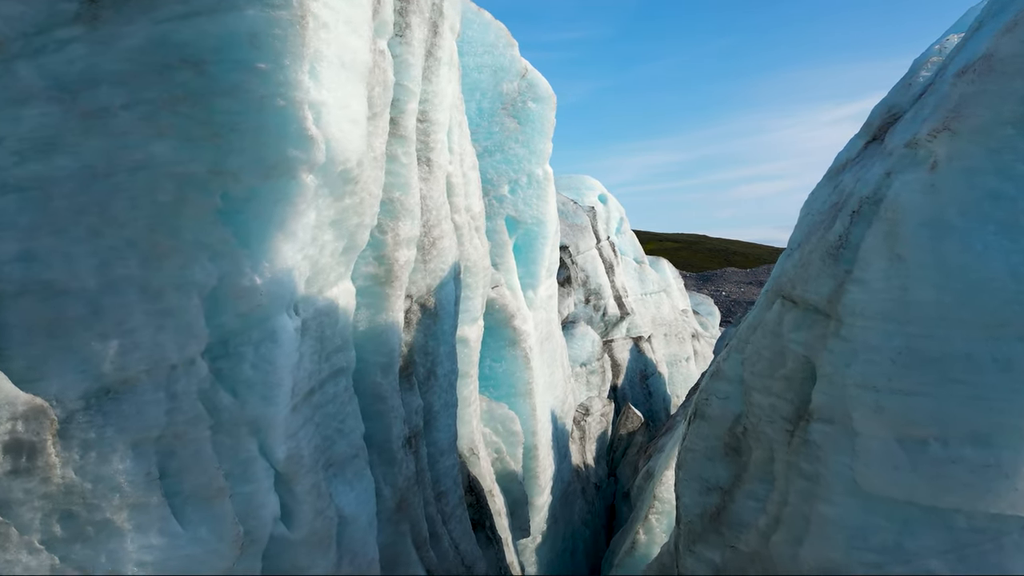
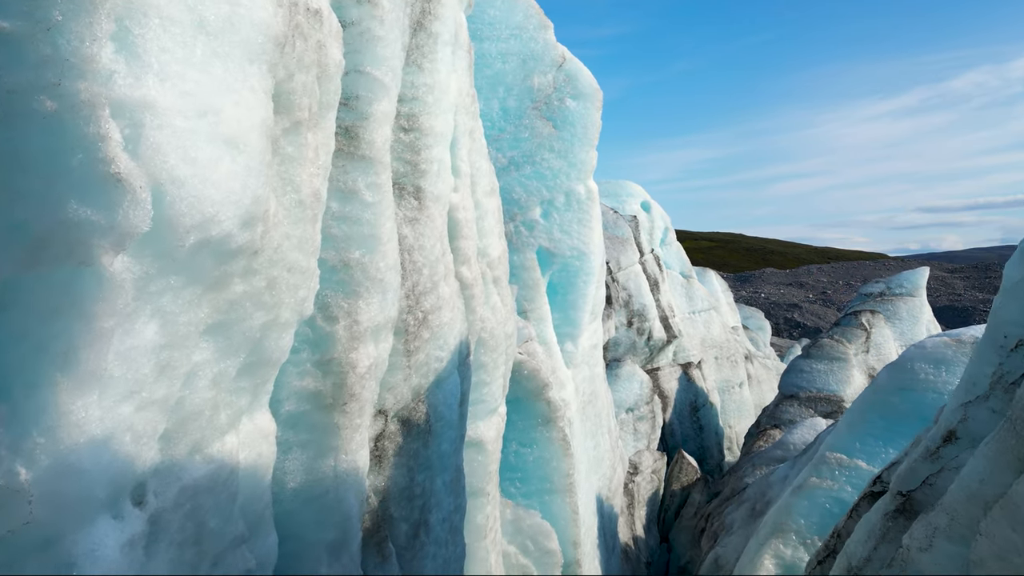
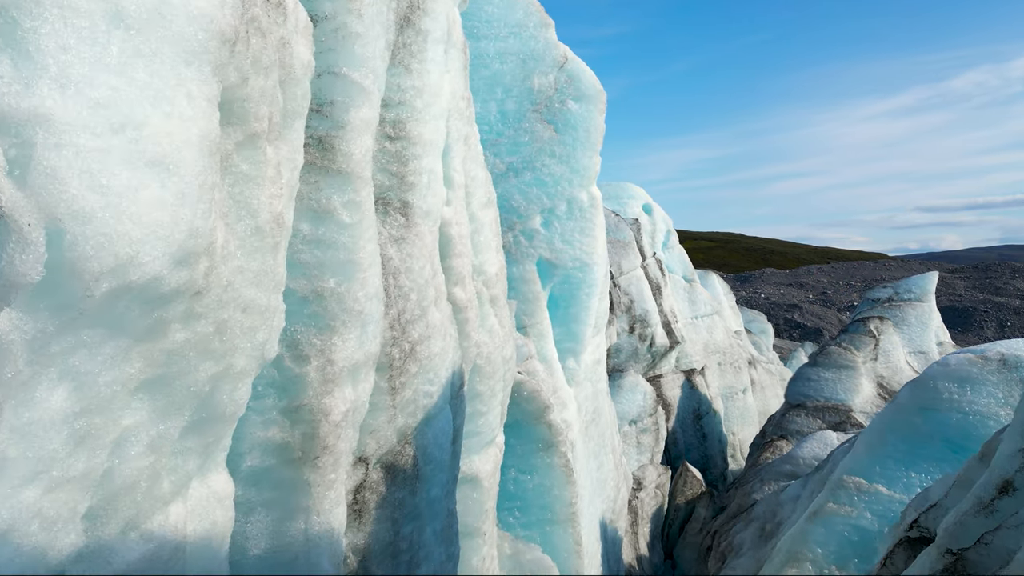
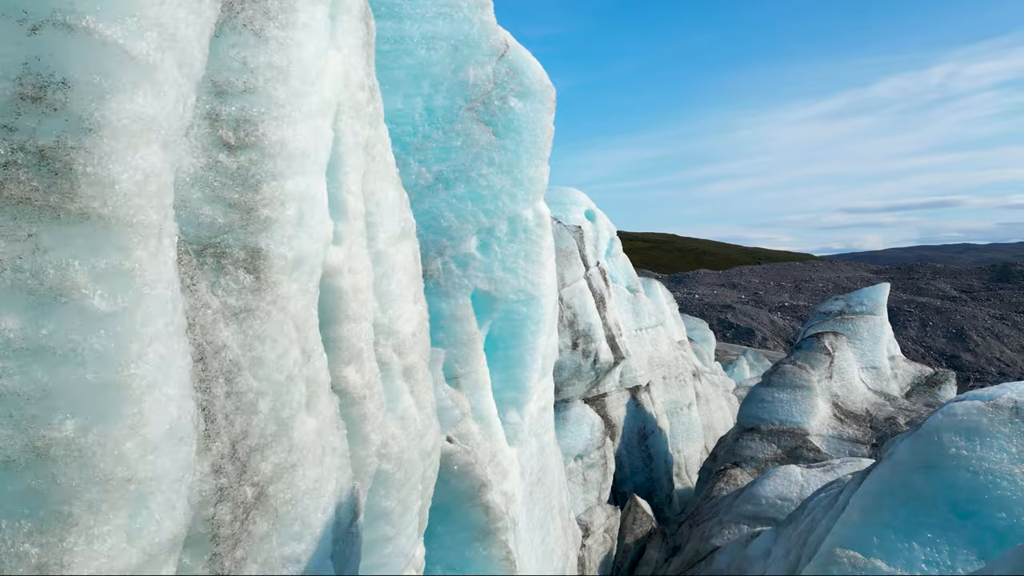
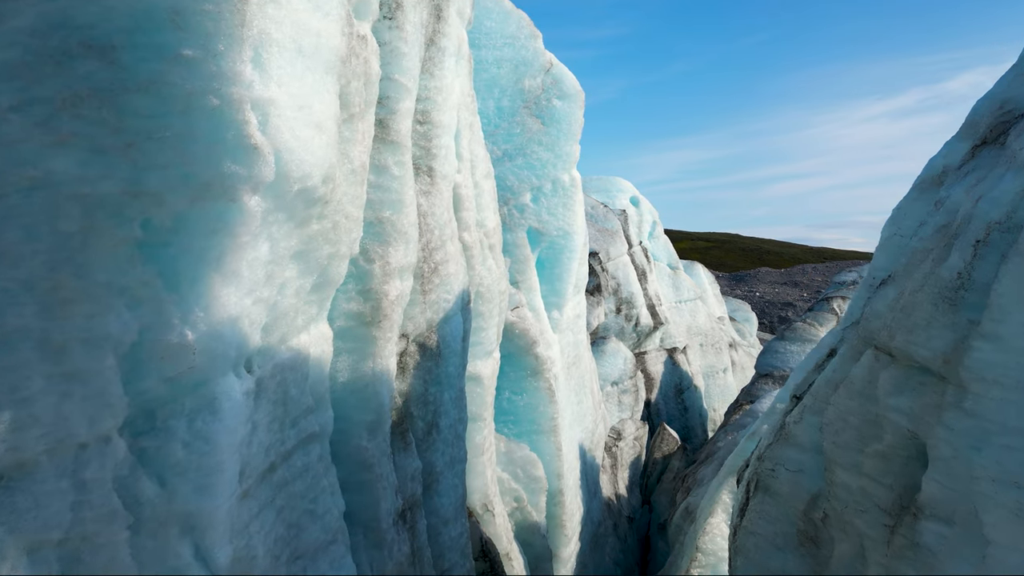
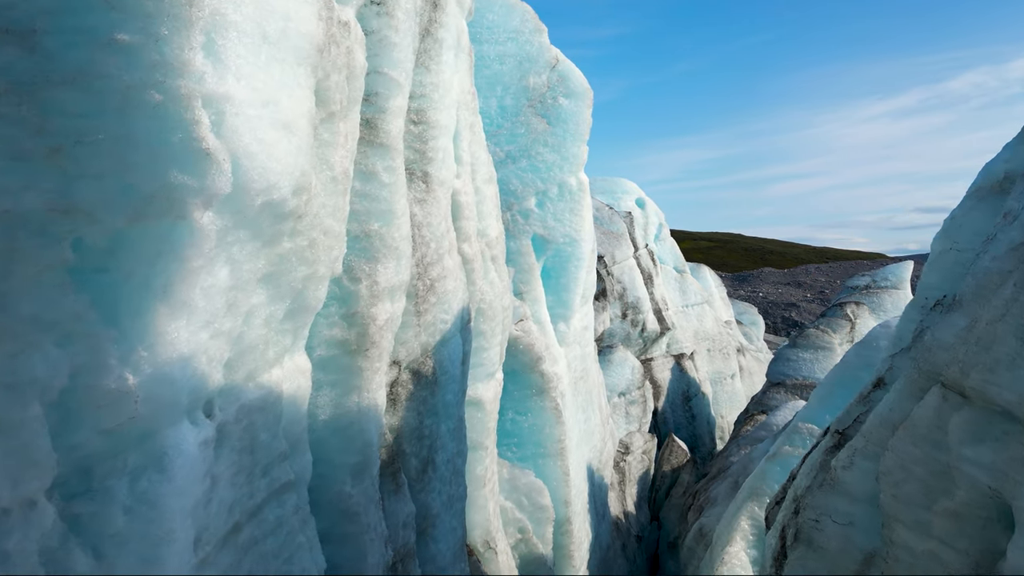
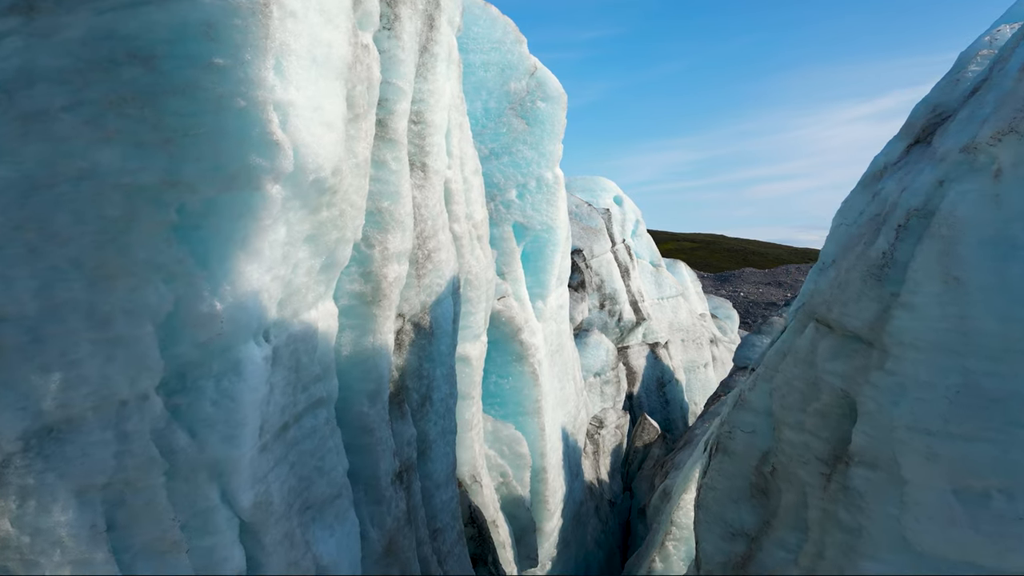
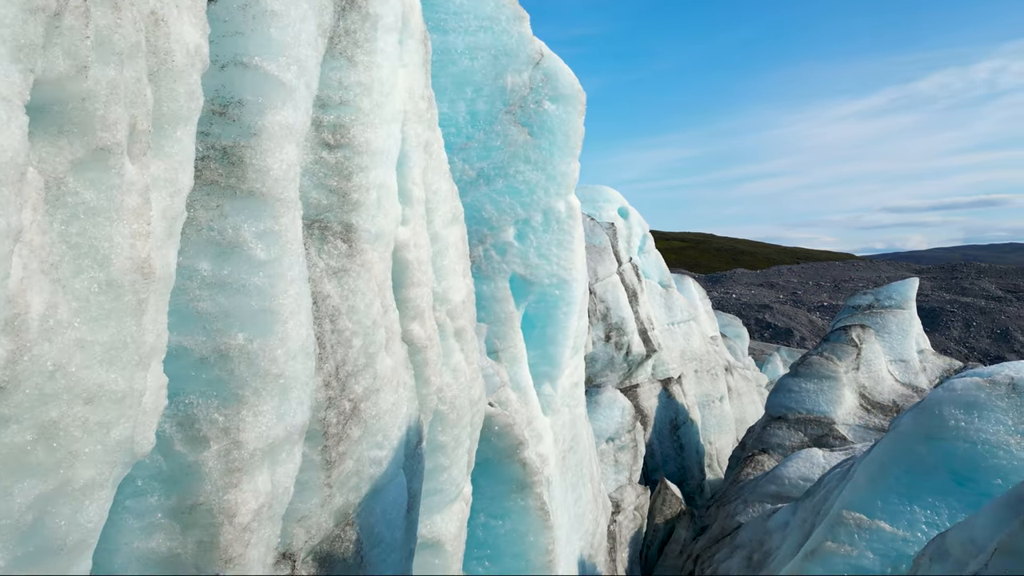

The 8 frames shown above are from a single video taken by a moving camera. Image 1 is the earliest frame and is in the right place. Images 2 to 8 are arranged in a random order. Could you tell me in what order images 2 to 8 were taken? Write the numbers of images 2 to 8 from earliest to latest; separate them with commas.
7, 5, 6, 2, 3, 8, 4
